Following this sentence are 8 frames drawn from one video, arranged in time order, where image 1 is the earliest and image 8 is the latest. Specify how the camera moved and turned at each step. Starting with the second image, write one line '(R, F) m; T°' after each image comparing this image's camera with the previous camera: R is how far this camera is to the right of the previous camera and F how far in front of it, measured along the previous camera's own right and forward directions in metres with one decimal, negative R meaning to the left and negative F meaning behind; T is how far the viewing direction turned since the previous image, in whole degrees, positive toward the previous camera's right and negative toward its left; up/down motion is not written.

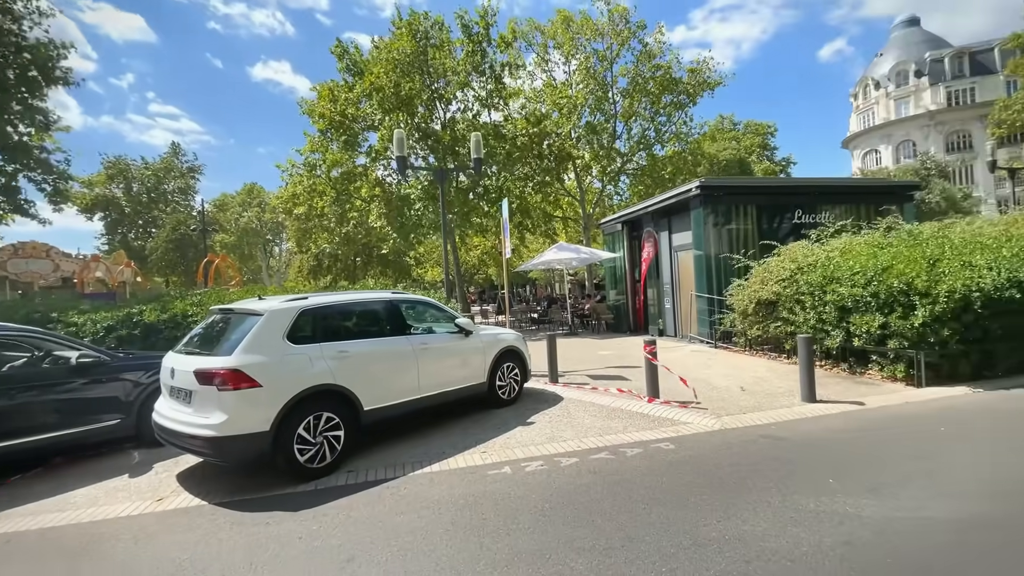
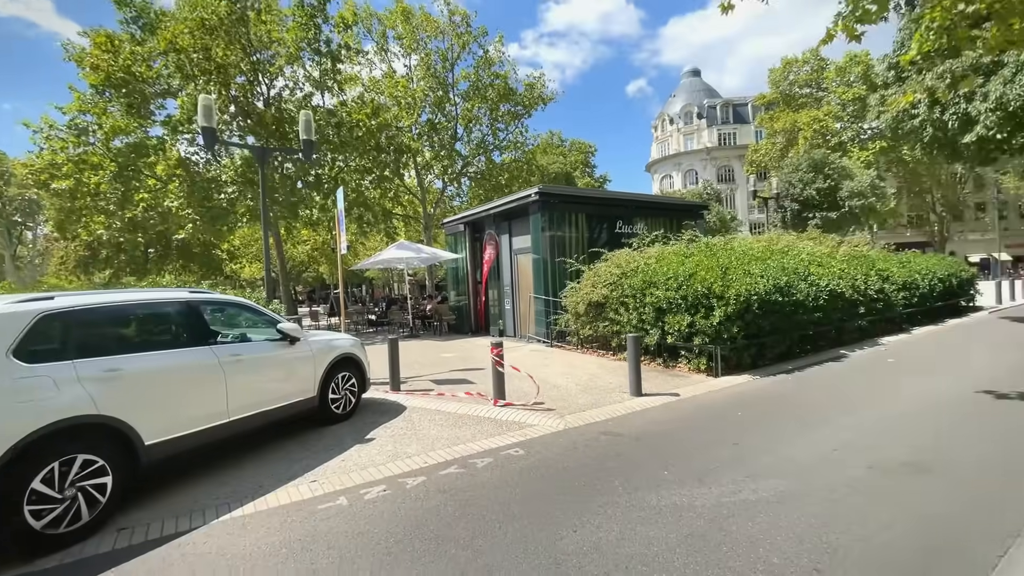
(0.0, +0.4) m; +19°
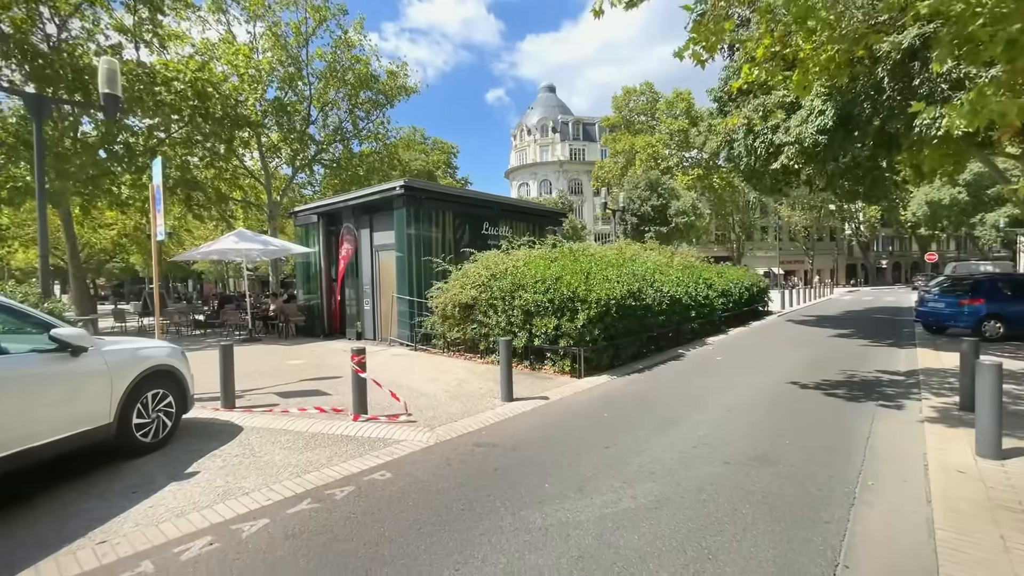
(-0.1, +0.5) m; +17°
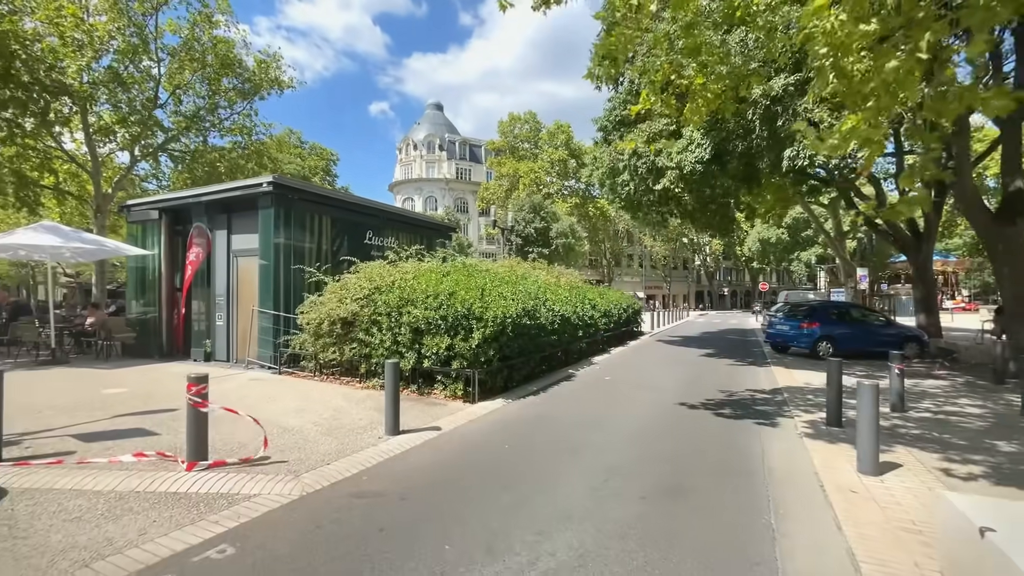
(-0.1, +0.8) m; +14°
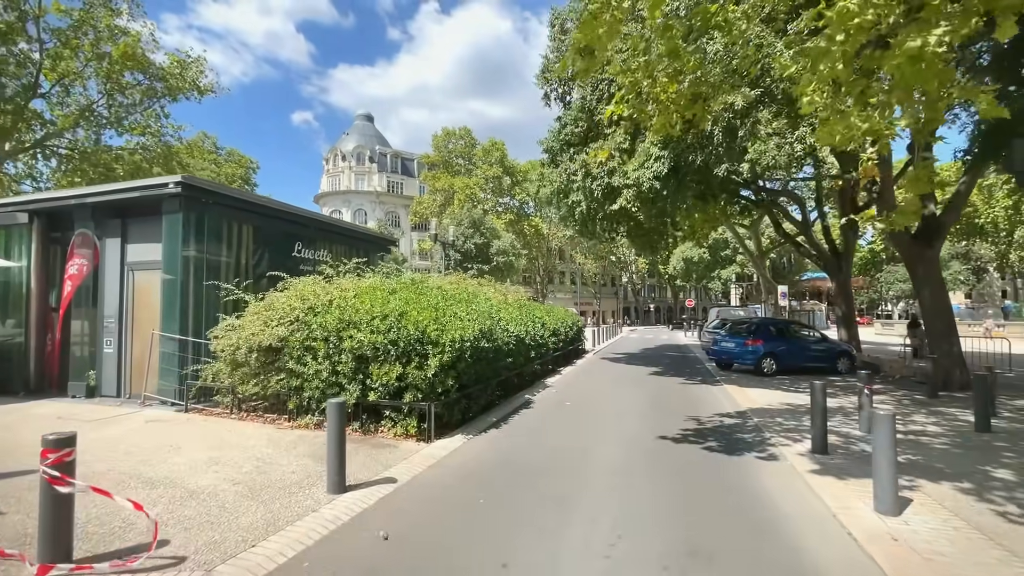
(-0.5, +0.9) m; +8°
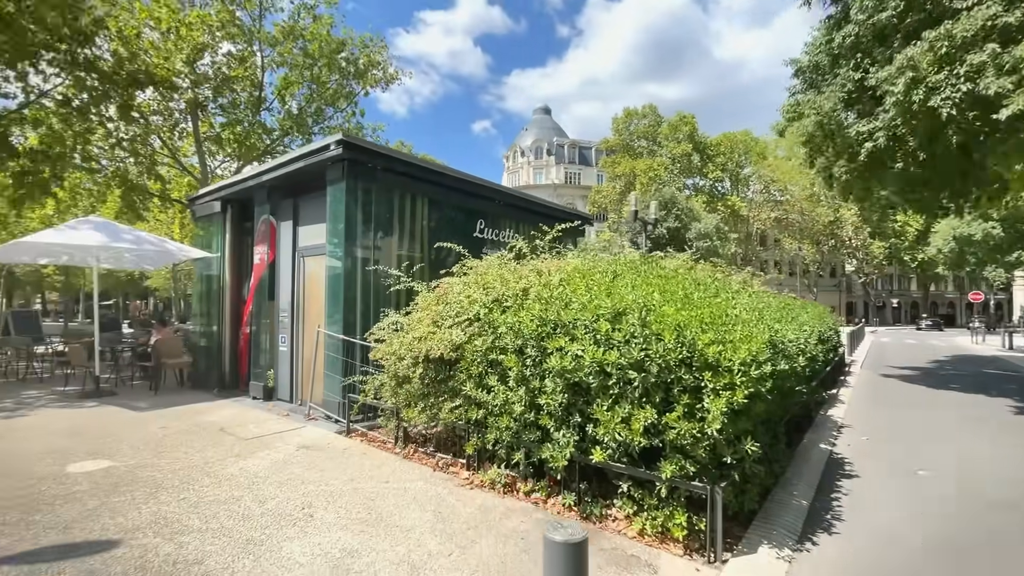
(-1.4, +3.2) m; -20°
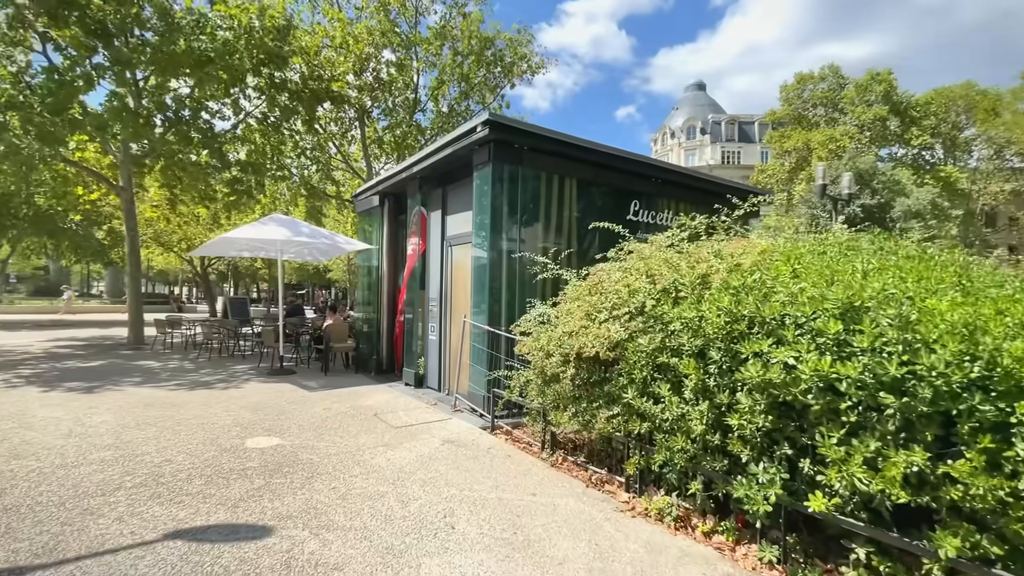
(-0.2, +0.8) m; -17°
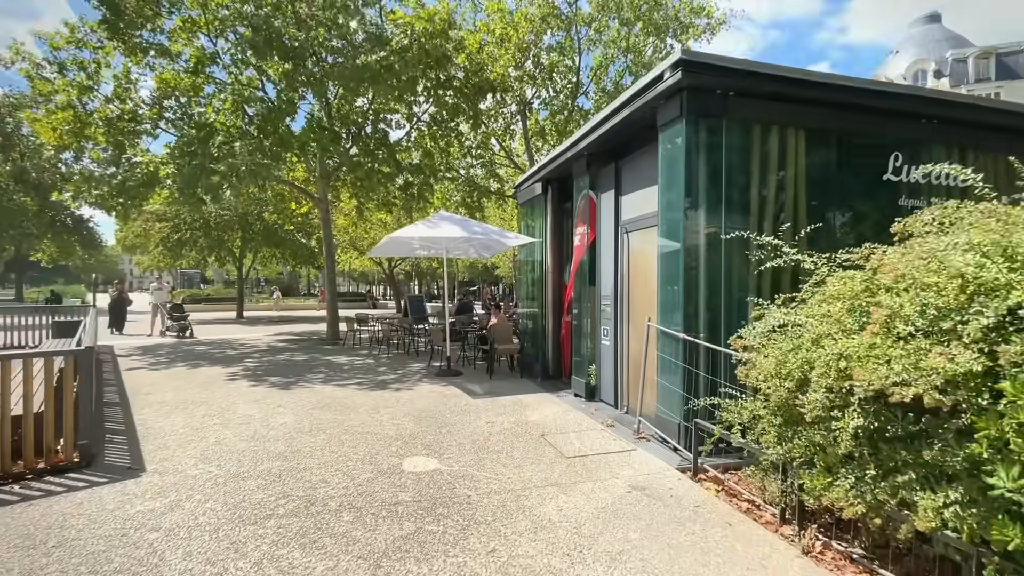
(-0.4, +1.3) m; -19°
